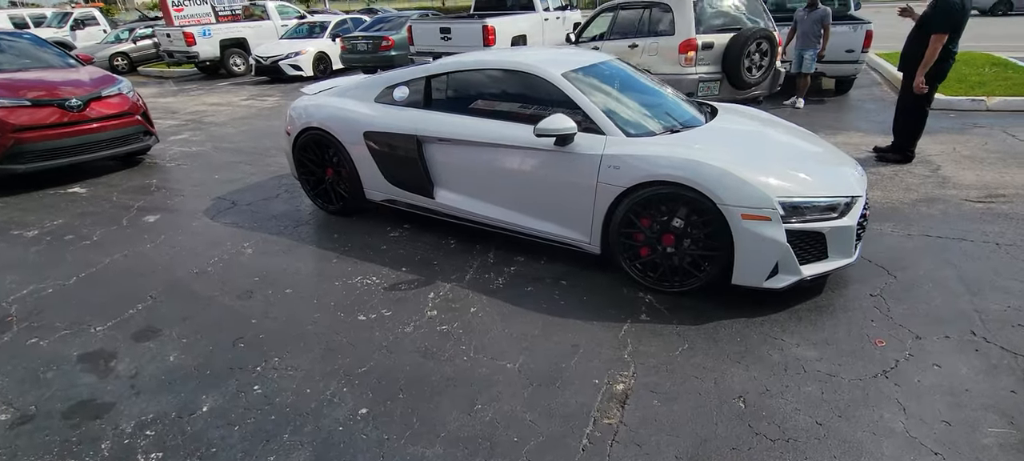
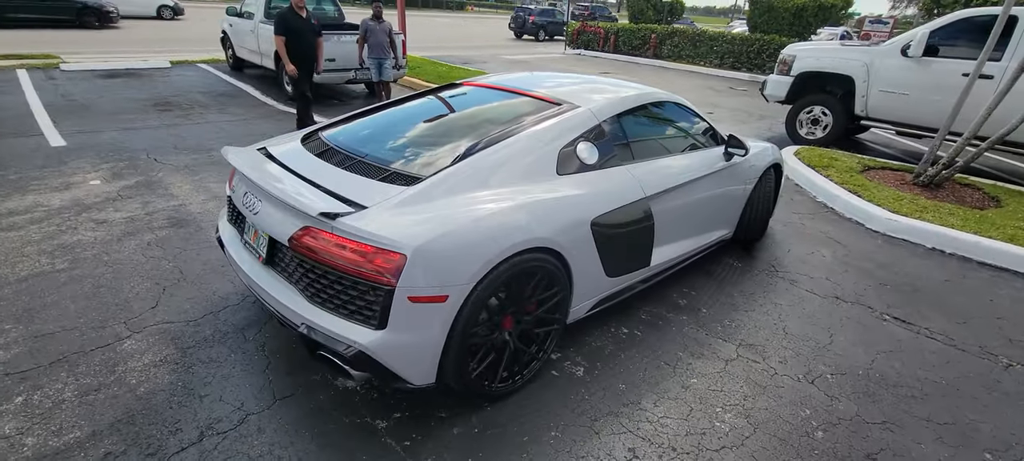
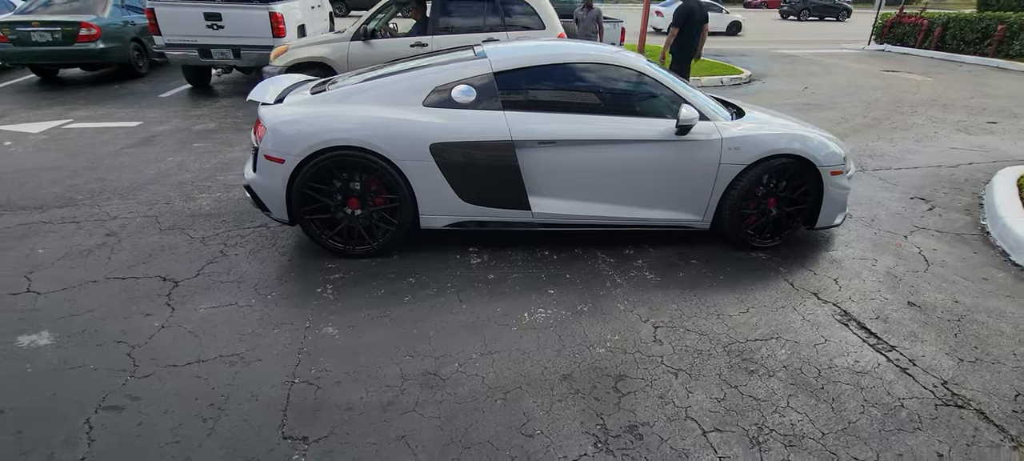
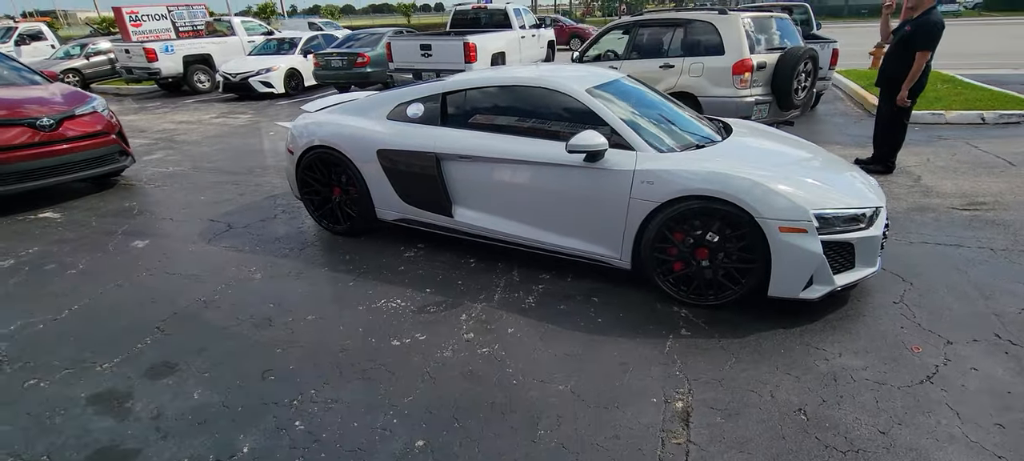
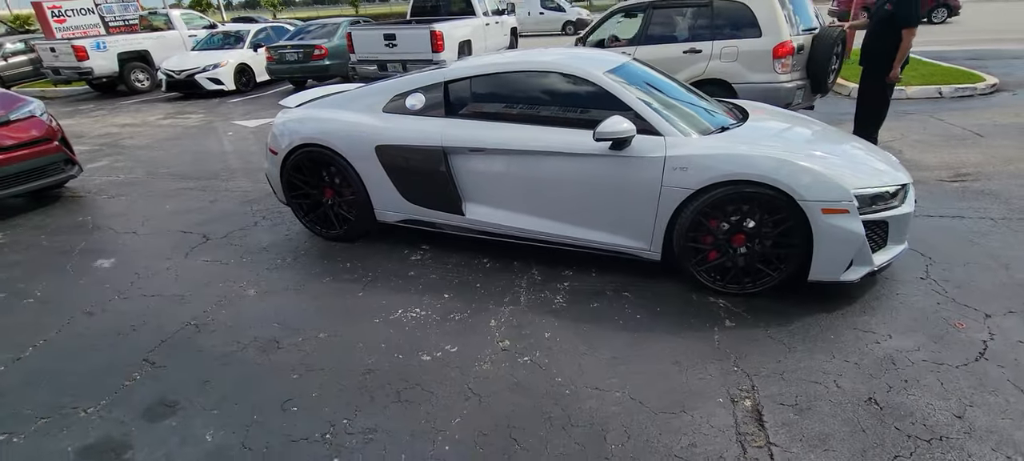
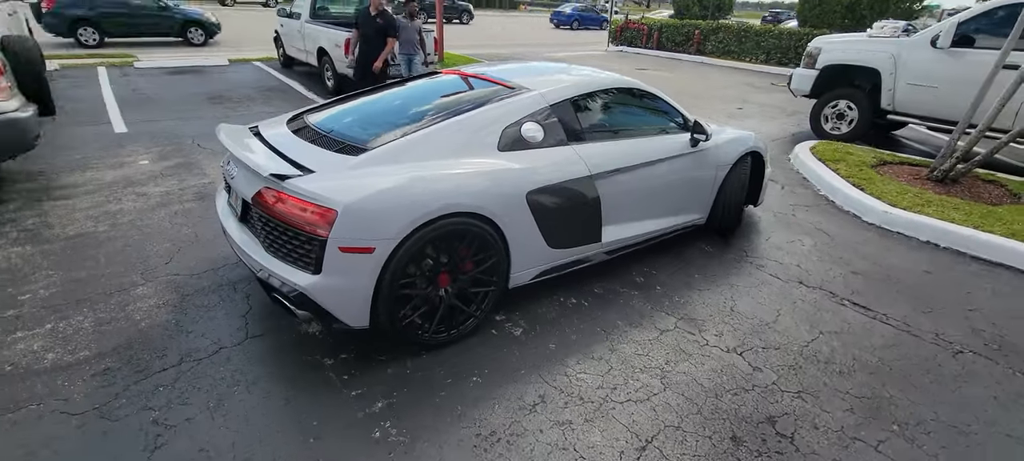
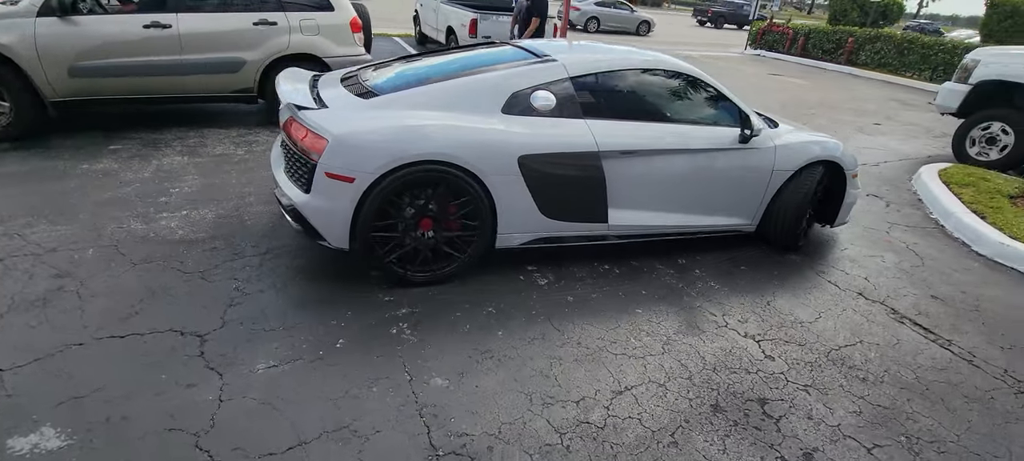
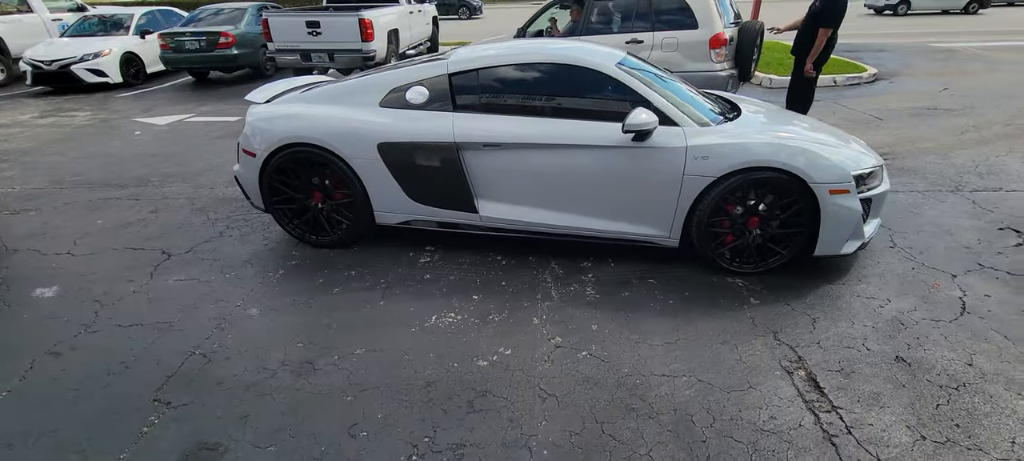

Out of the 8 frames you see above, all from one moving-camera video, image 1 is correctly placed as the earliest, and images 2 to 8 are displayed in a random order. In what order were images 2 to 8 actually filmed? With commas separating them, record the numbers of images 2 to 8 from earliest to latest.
4, 5, 8, 3, 7, 6, 2
